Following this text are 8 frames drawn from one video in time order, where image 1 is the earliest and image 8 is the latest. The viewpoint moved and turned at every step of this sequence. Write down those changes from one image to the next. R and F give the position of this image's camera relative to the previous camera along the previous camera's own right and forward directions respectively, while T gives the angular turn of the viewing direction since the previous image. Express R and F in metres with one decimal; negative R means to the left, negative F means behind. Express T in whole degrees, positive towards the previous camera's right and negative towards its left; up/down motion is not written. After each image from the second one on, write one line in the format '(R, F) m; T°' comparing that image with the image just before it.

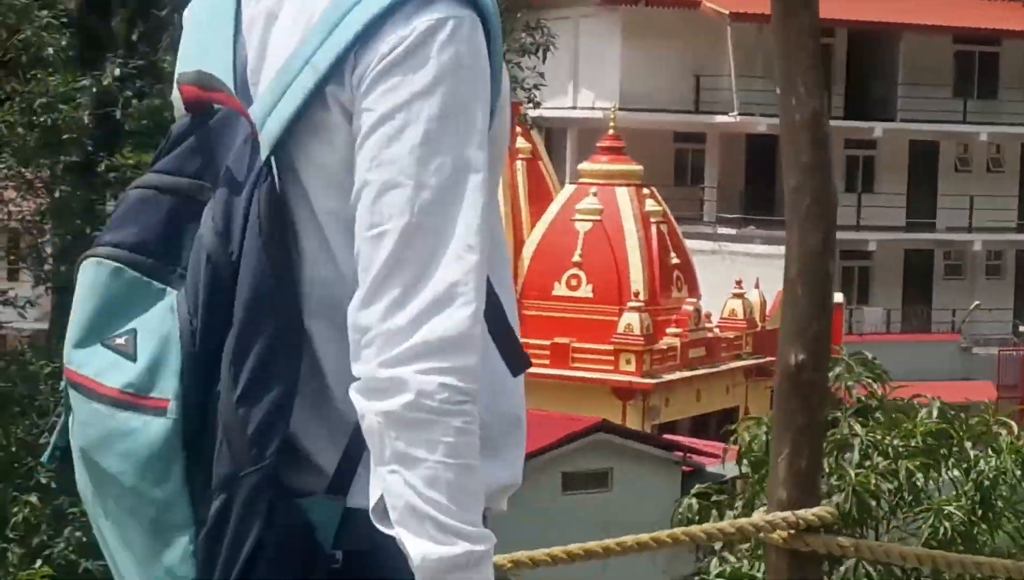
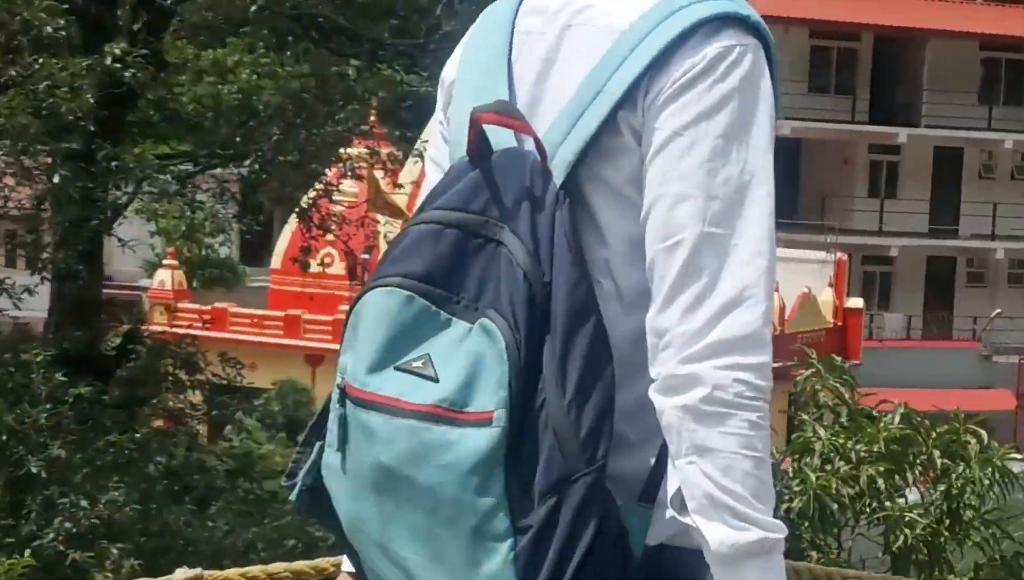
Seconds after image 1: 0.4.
(+0.2, 0.0) m; -1°
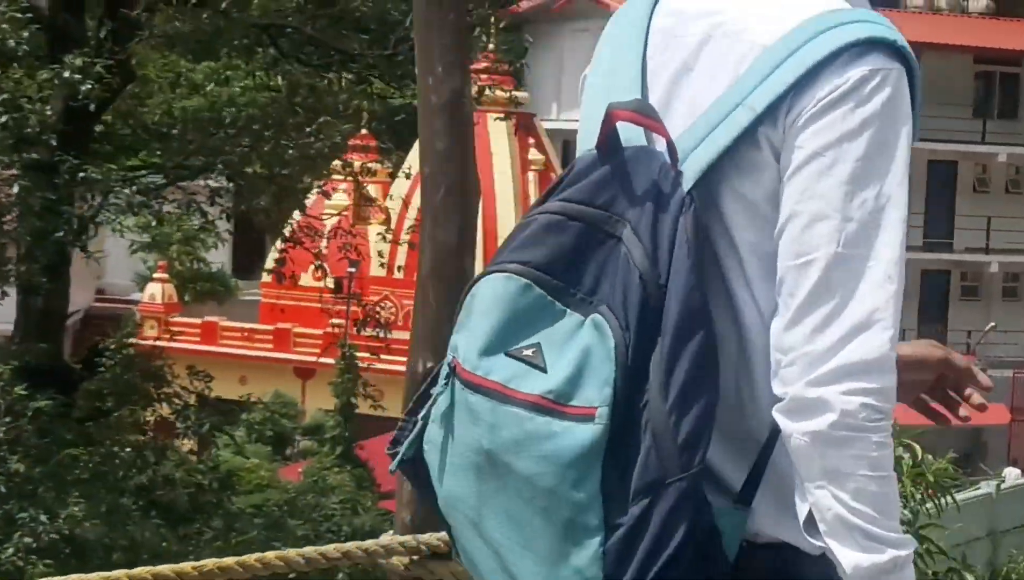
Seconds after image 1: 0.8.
(+0.2, +0.1) m; 0°
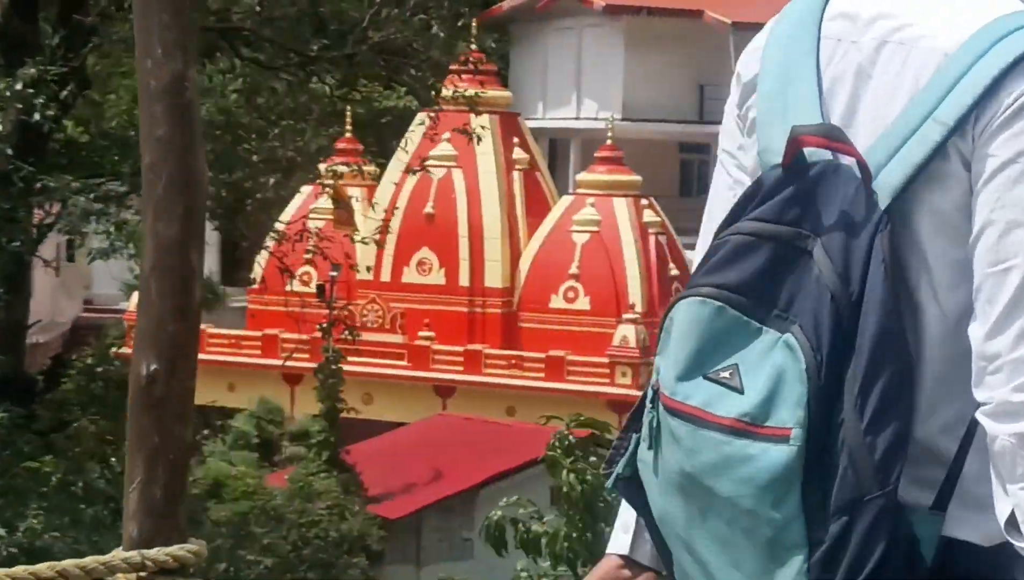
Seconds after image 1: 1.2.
(+0.2, +0.1) m; 0°
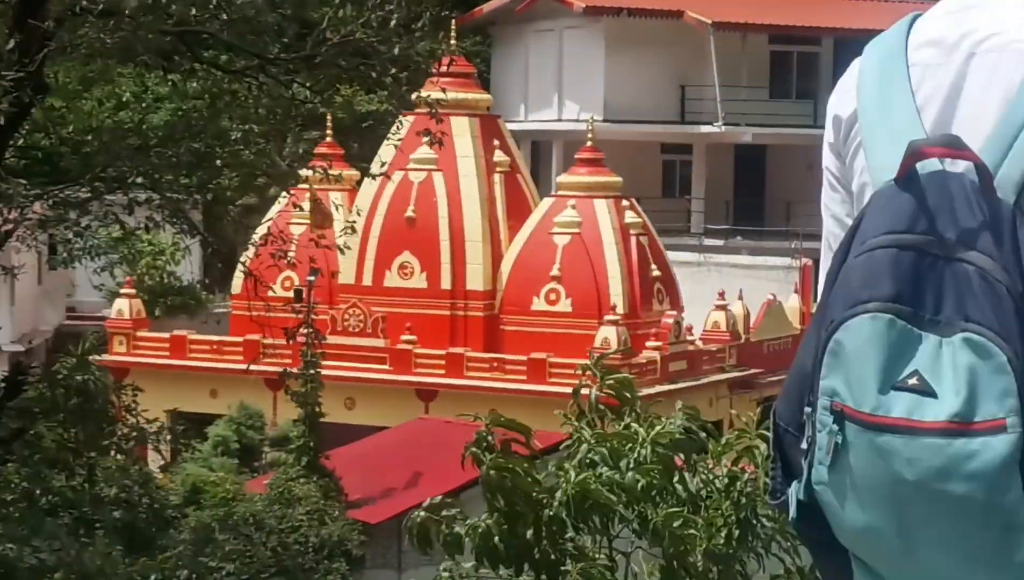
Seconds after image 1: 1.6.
(+0.2, 0.0) m; 0°
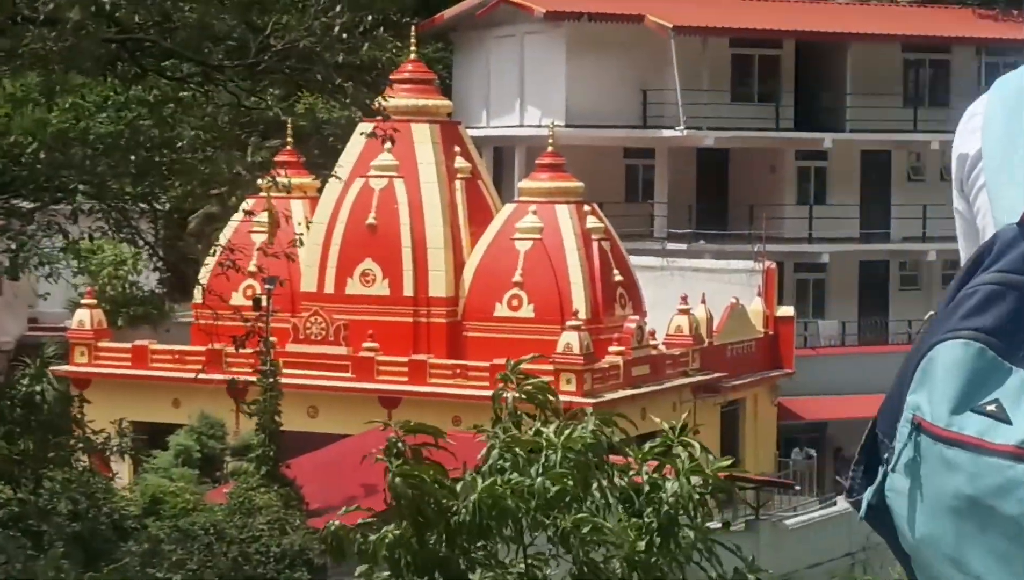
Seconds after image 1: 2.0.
(+0.1, 0.0) m; +1°
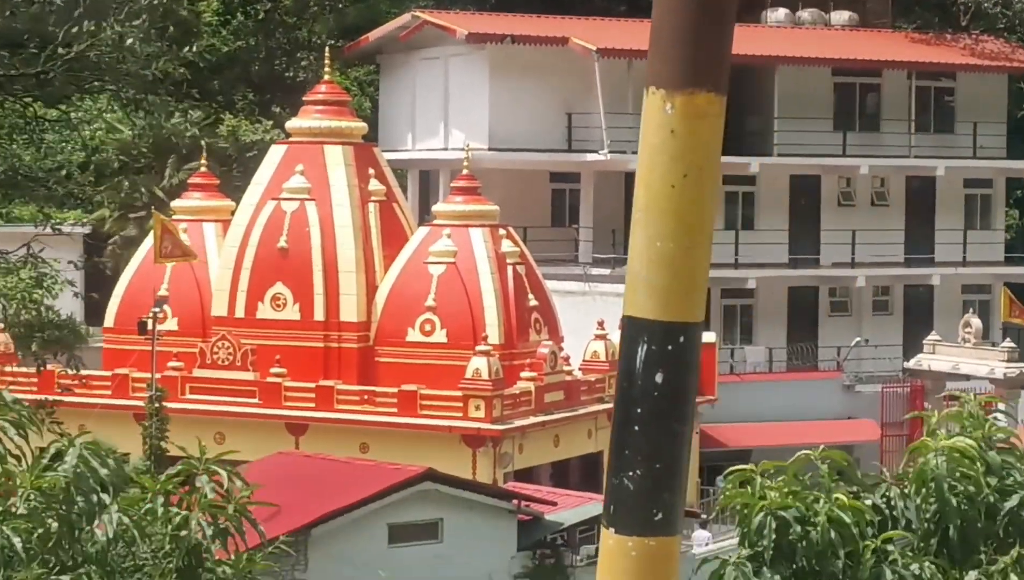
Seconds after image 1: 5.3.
(+1.0, +0.3) m; 0°
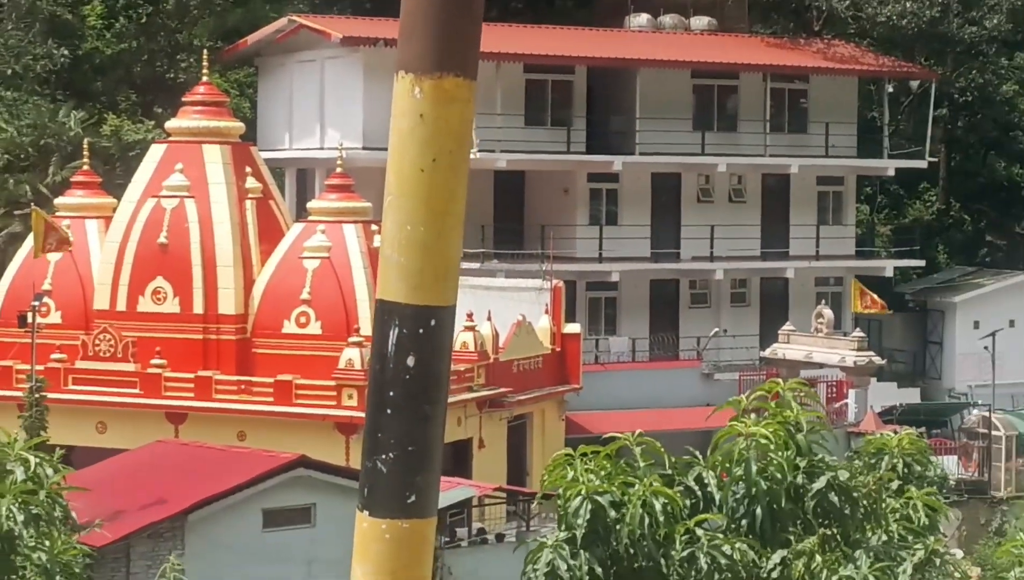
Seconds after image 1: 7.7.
(+0.2, -0.9) m; +4°
